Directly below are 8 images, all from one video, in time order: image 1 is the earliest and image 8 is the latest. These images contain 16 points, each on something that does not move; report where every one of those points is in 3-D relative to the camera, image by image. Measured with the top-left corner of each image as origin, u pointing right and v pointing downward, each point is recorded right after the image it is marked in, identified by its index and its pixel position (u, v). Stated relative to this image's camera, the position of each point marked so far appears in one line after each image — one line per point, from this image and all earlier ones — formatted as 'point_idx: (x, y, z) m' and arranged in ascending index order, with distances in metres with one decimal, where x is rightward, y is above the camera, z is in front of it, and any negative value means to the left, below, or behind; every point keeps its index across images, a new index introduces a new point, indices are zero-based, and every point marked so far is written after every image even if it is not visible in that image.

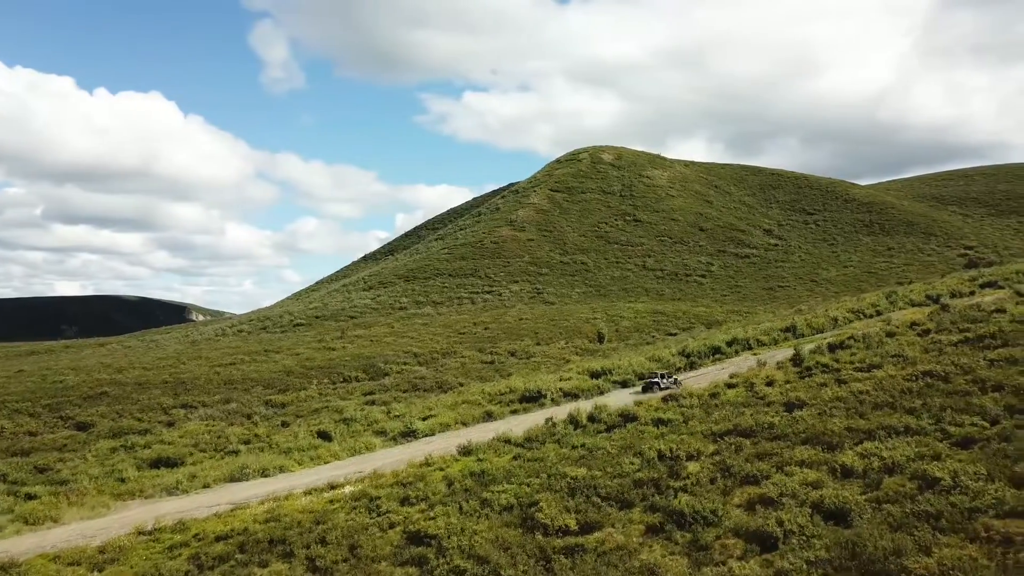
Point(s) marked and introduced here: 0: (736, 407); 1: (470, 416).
0: (+3.1, -1.7, +11.4) m
1: (-0.7, -2.0, +12.7) m
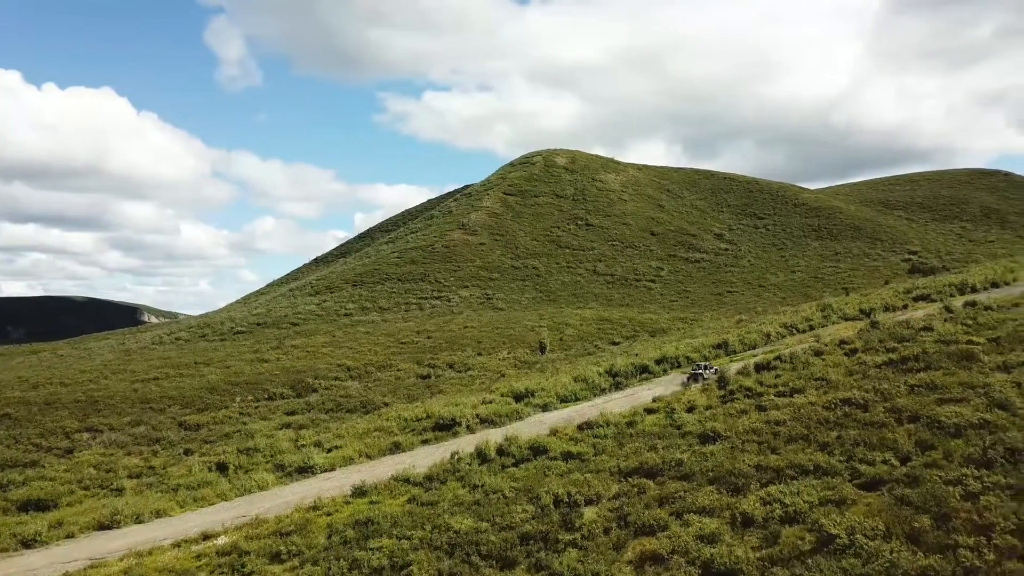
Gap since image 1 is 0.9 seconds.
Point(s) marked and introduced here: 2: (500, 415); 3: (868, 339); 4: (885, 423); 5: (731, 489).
0: (+1.8, -2.0, +10.9) m
1: (-2.0, -2.4, +12.0) m
2: (-0.2, -2.1, +13.3) m
3: (+7.0, -1.0, +15.9) m
4: (+4.6, -1.7, +10.1) m
5: (+2.3, -2.1, +8.4) m
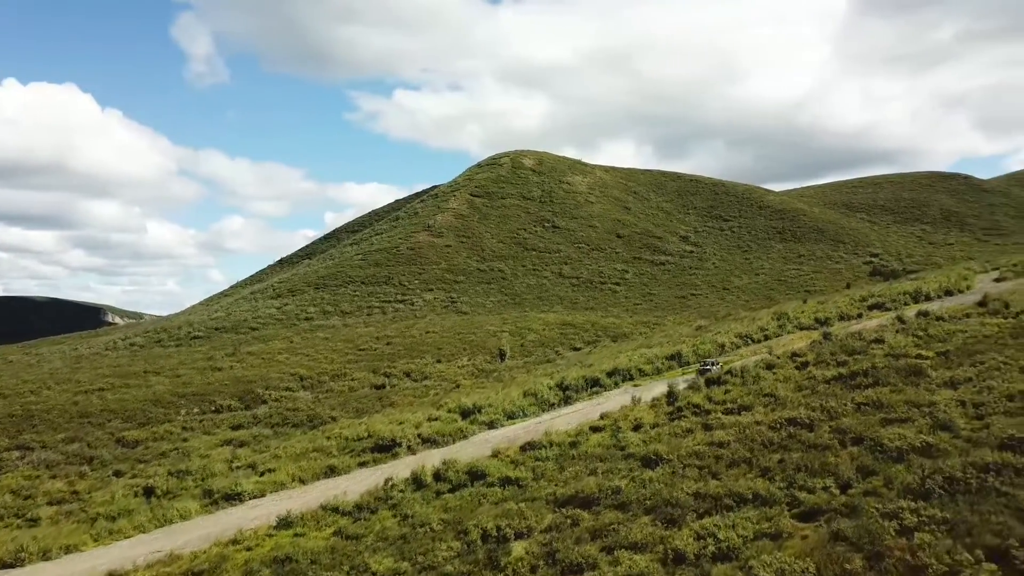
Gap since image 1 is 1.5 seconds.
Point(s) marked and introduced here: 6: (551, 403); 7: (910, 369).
0: (+1.0, -2.3, +10.6) m
1: (-2.9, -2.6, +11.5) m
2: (-1.1, -2.3, +12.9) m
3: (+6.0, -1.3, +15.8) m
4: (+3.9, -1.9, +9.8) m
5: (+1.5, -2.3, +8.1) m
6: (+0.7, -2.1, +14.8) m
7: (+6.5, -1.3, +13.2) m
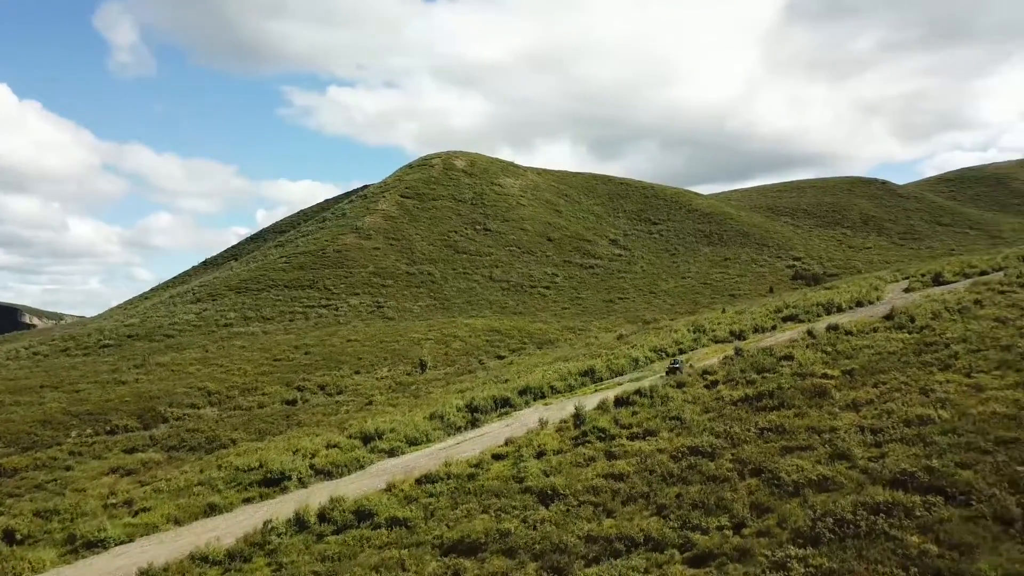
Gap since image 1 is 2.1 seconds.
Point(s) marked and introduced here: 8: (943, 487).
0: (-0.3, -2.6, +10.1) m
1: (-4.3, -2.9, +10.8) m
2: (-2.6, -2.7, +12.3) m
3: (+4.2, -1.6, +15.7) m
4: (+2.6, -2.3, +9.6) m
5: (+0.4, -2.7, +7.6) m
6: (-1.0, -2.4, +14.3) m
7: (+4.9, -1.7, +13.2) m
8: (+4.3, -2.0, +8.2) m
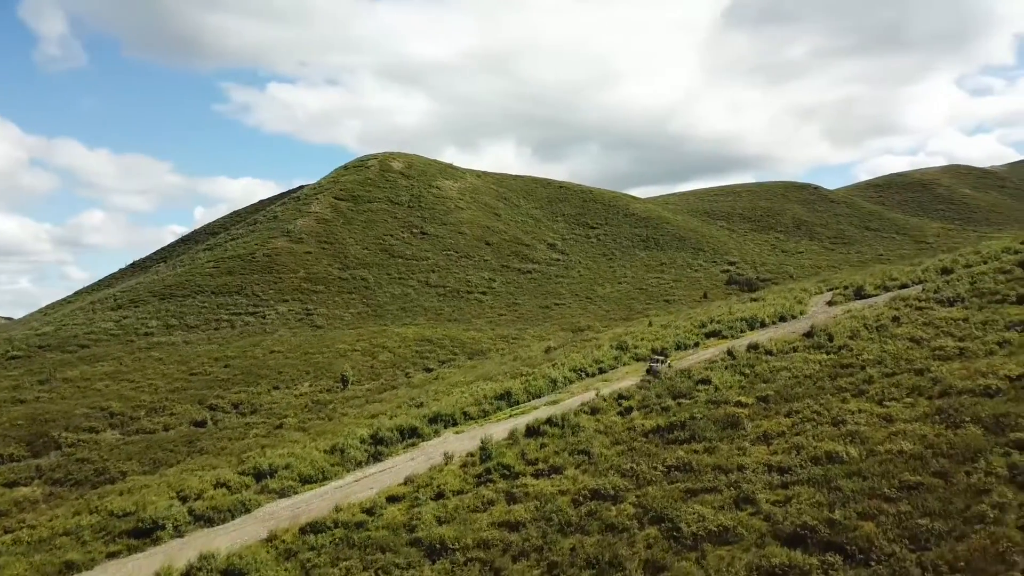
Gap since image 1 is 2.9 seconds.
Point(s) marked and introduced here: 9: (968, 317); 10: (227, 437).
0: (-1.6, -3.0, +9.4) m
1: (-5.6, -3.4, +9.7) m
2: (-4.1, -3.1, +11.3) m
3: (+2.5, -2.0, +15.2) m
4: (+1.3, -2.7, +9.0) m
5: (-0.8, -3.1, +6.9) m
6: (-2.6, -2.9, +13.5) m
7: (+3.4, -2.1, +12.8) m
8: (+3.2, -2.4, +7.7) m
9: (+10.5, -0.7, +18.6) m
10: (-6.9, -3.6, +19.7) m
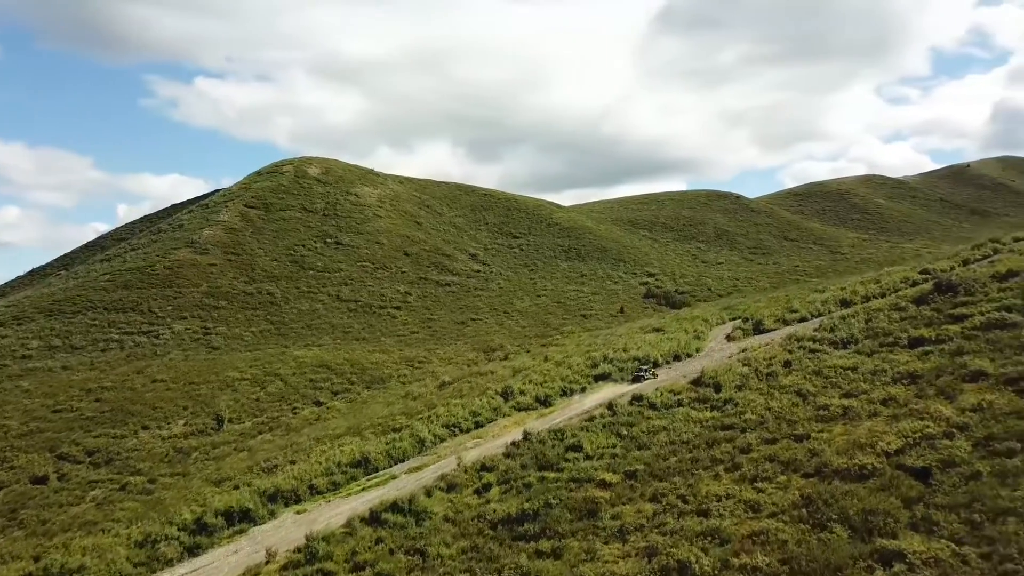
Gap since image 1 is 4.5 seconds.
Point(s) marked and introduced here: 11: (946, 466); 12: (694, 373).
0: (-3.7, -4.0, +7.7) m
1: (-7.7, -4.4, +7.7) m
2: (-6.3, -4.1, +9.5) m
3: (0.0, -3.0, +13.9) m
4: (-0.8, -3.7, +7.6) m
5: (-2.6, -4.1, +5.4) m
6: (-5.0, -3.9, +11.7) m
7: (+1.1, -3.1, +11.5) m
8: (+1.2, -3.5, +6.5) m
9: (+7.7, -1.7, +17.9) m
10: (-9.8, -4.6, +17.6) m
11: (+6.0, -2.5, +11.2) m
12: (+4.4, -2.1, +19.5) m
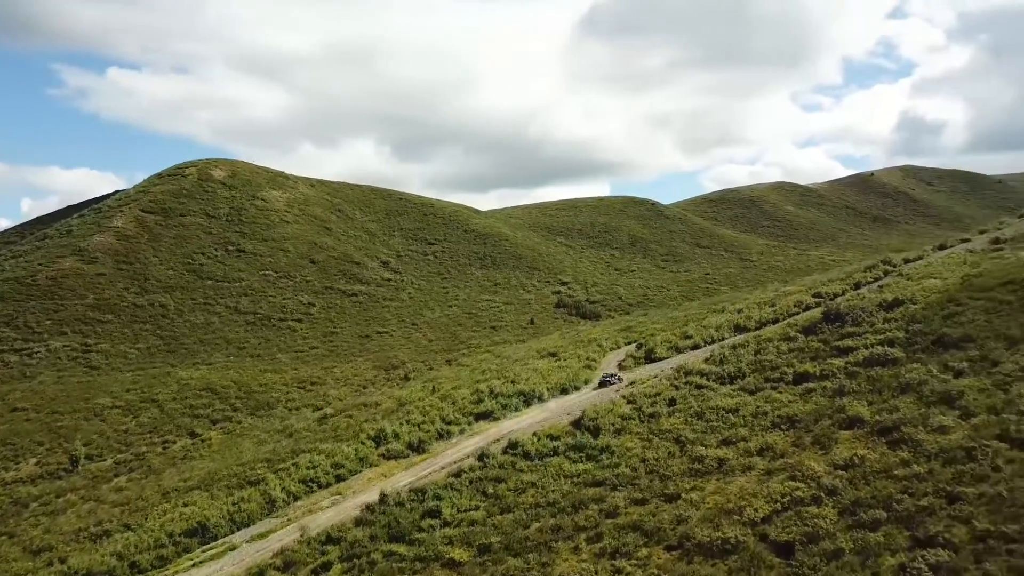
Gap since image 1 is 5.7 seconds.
0: (-5.5, -4.8, +6.1) m
1: (-9.5, -5.2, +5.8) m
2: (-8.2, -4.9, +7.7) m
3: (-2.4, -3.9, +12.6) m
4: (-2.6, -4.5, +6.3) m
5: (-4.2, -4.9, +3.9) m
6: (-7.1, -4.7, +10.0) m
7: (-1.1, -3.9, +10.4) m
8: (-0.5, -4.3, +5.4) m
9: (+4.9, -2.5, +17.3) m
10: (-12.5, -5.4, +15.4) m
11: (+3.9, -3.3, +10.5) m
12: (+1.5, -2.9, +18.7) m
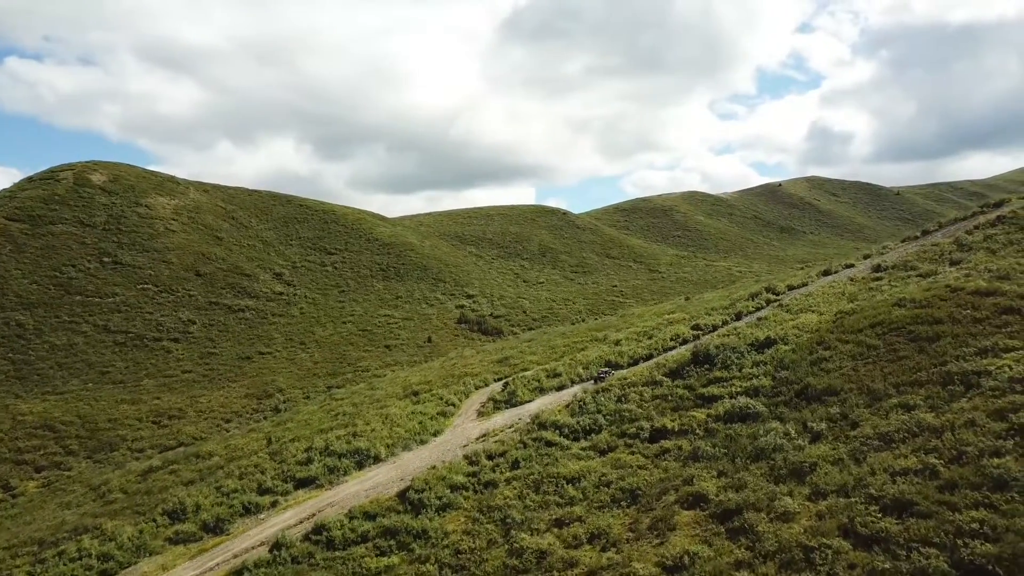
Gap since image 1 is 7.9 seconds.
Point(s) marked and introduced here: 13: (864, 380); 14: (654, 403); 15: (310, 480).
0: (-7.9, -5.8, +3.4) m
1: (-11.9, -6.1, +2.7) m
2: (-10.8, -5.9, +4.7) m
3: (-5.4, -4.8, +10.2) m
4: (-5.0, -5.5, +3.9) m
5: (-6.4, -5.9, +1.3) m
6: (-9.9, -5.7, +7.2) m
7: (-3.9, -4.9, +8.1) m
8: (-2.9, -5.3, +3.1) m
9: (+1.4, -3.6, +15.5) m
10: (-15.7, -6.4, +12.0) m
11: (+1.0, -4.3, +8.6) m
12: (-2.1, -3.9, +16.6) m
13: (+7.5, -2.0, +17.2) m
14: (+3.4, -2.7, +19.4) m
15: (-4.3, -4.1, +17.6) m
